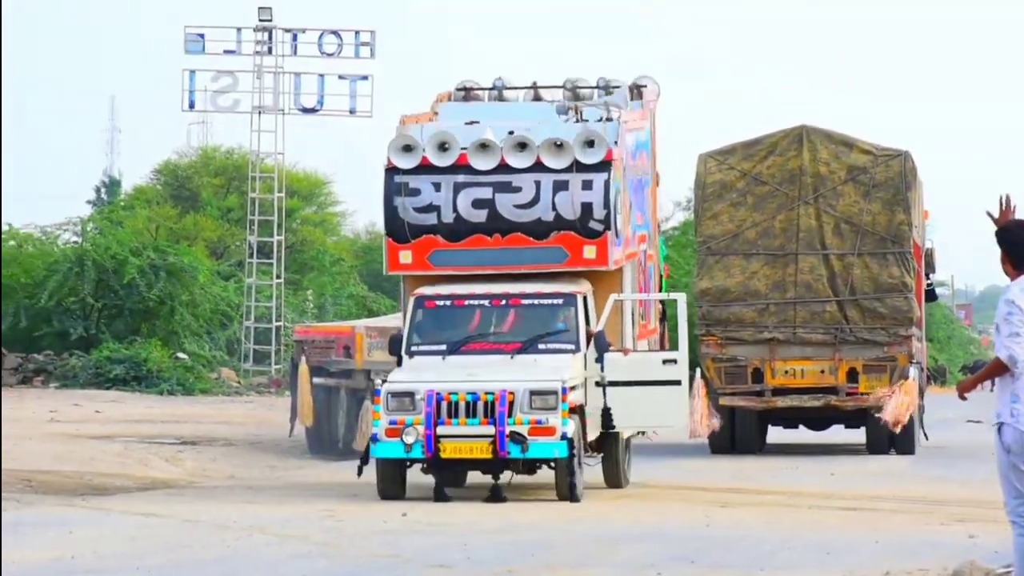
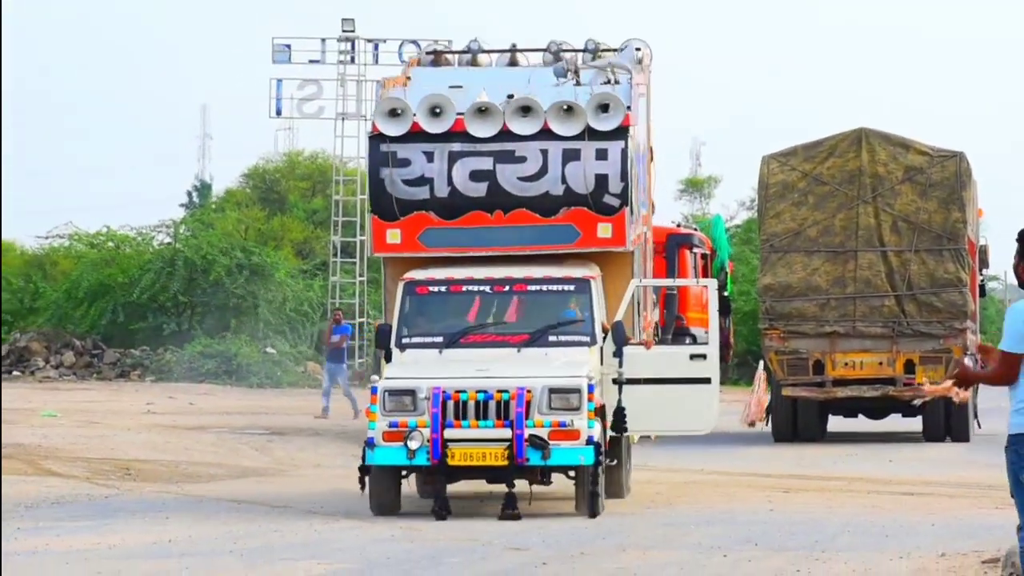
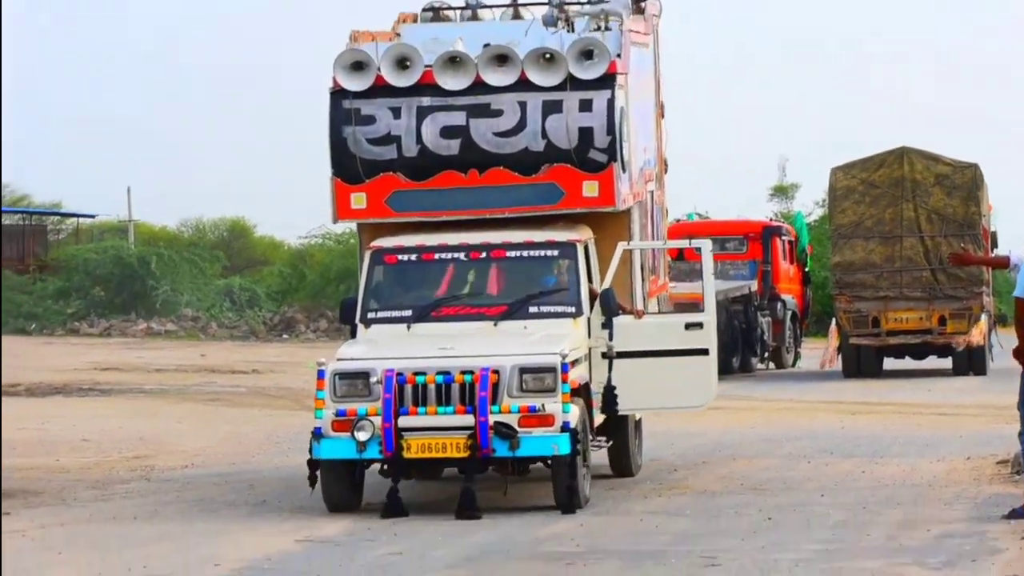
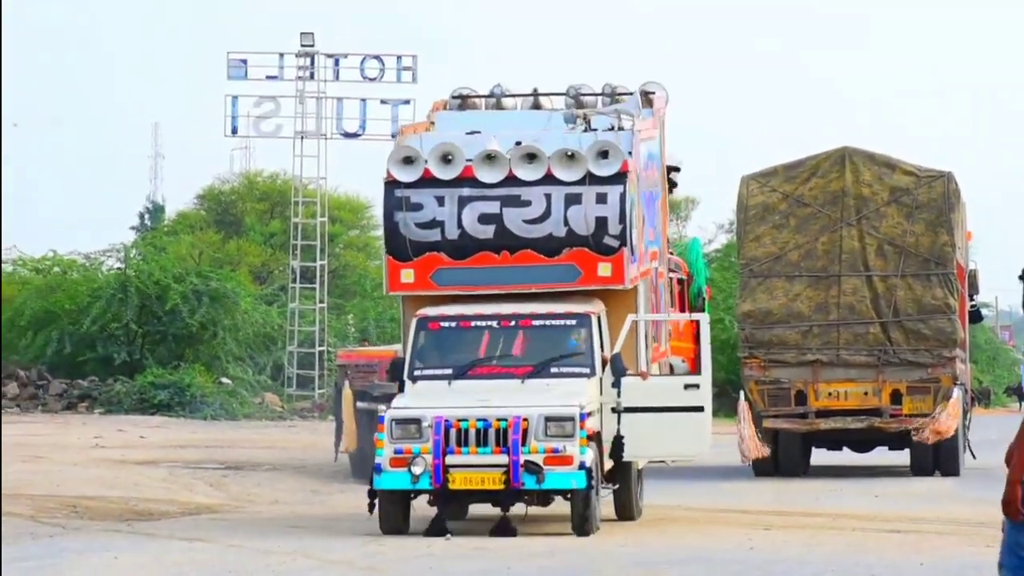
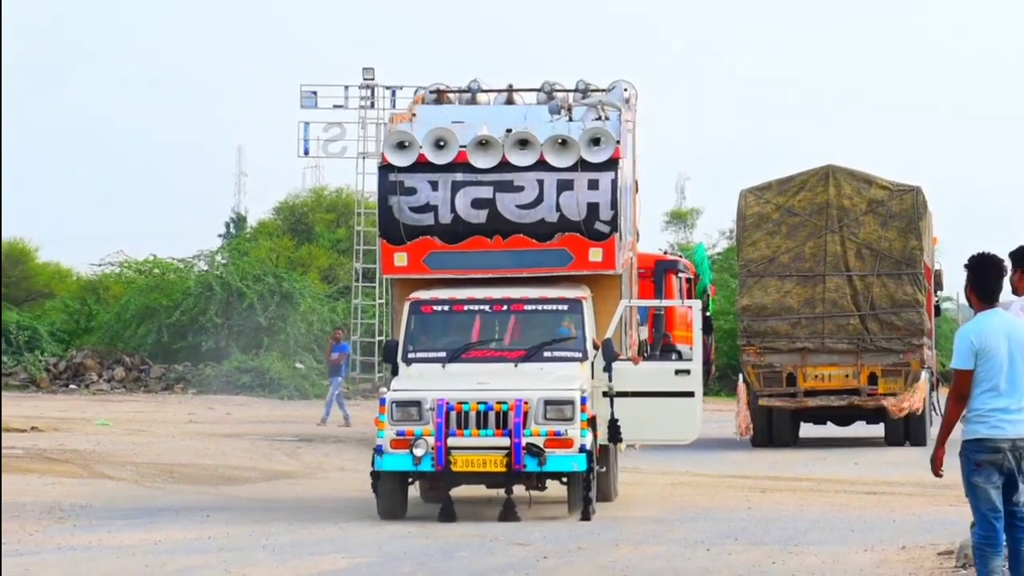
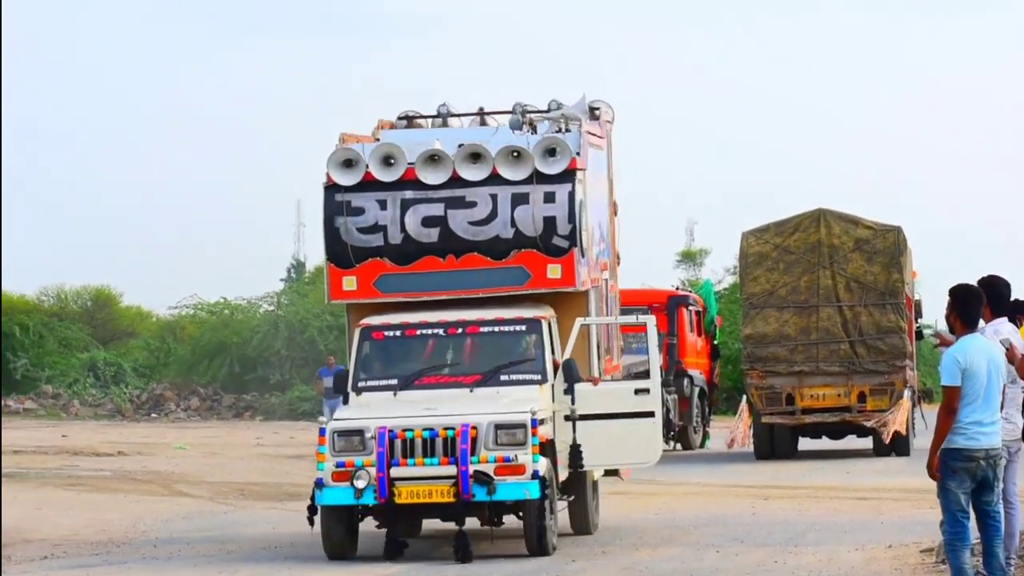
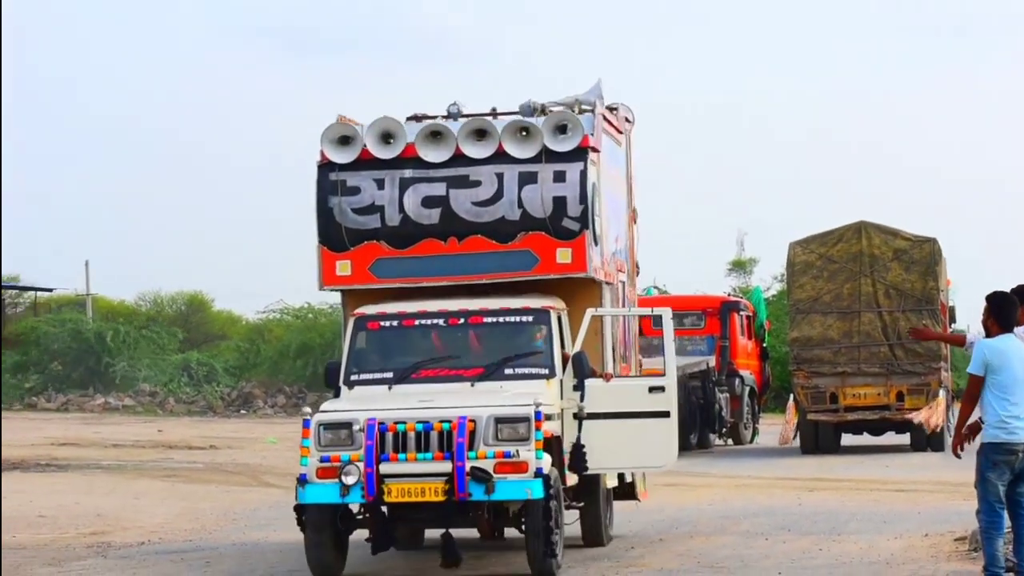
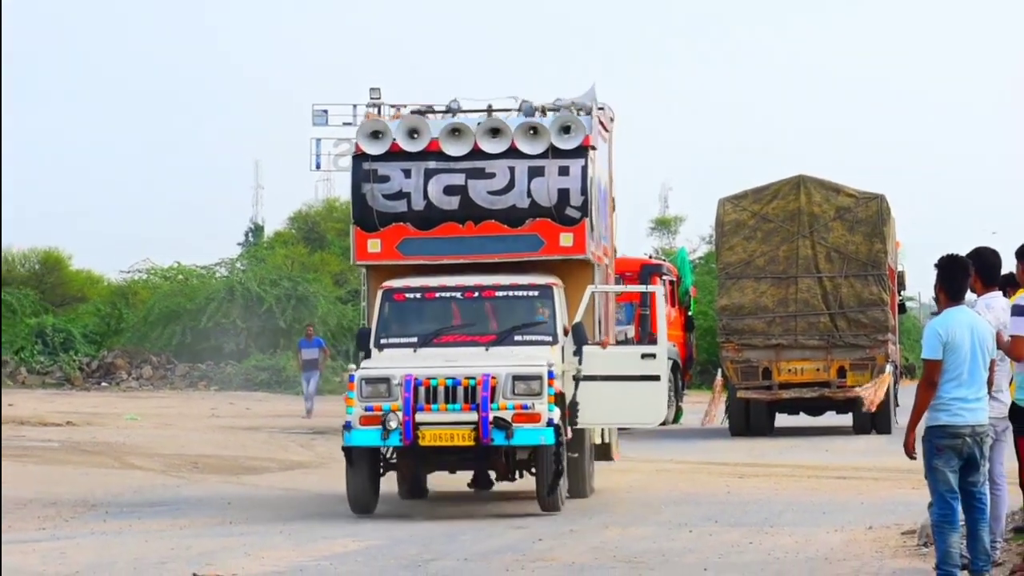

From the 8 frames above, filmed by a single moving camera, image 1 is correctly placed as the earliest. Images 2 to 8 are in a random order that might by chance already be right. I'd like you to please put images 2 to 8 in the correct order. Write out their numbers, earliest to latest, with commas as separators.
4, 2, 5, 8, 6, 7, 3
